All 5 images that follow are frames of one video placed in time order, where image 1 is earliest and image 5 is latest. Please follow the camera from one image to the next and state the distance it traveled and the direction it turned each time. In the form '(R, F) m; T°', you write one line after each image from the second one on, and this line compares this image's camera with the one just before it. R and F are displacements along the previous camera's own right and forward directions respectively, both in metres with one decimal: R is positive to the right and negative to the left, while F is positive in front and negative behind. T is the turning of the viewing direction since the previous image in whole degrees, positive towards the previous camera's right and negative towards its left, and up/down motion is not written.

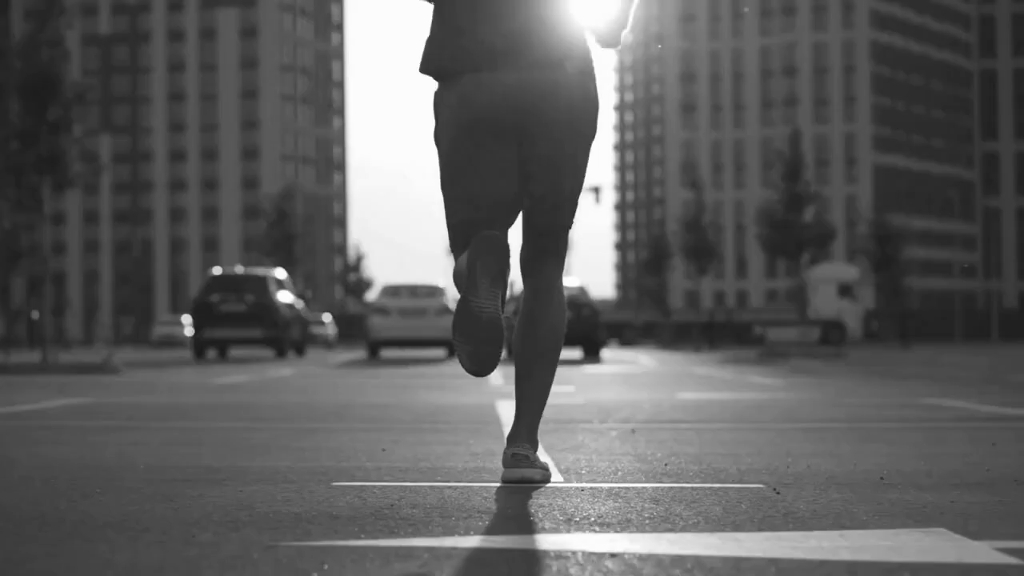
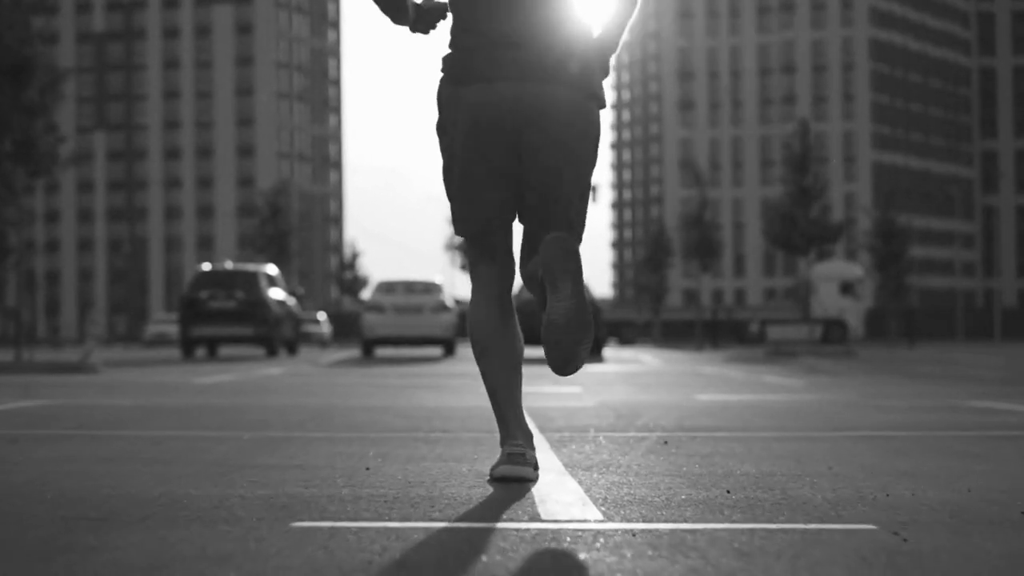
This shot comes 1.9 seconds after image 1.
(0.0, +0.8) m; 0°
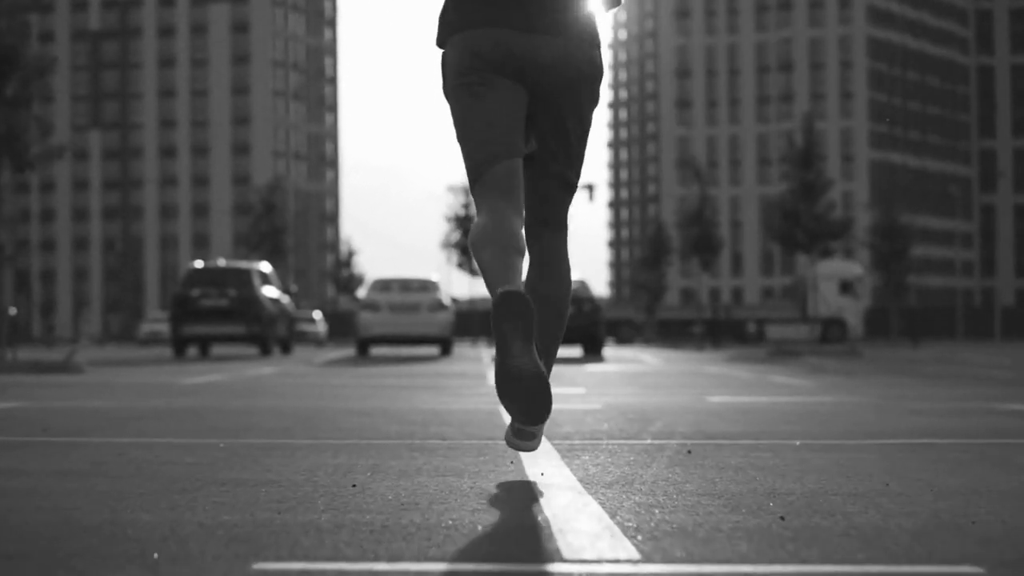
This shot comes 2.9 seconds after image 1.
(0.0, +0.5) m; 0°
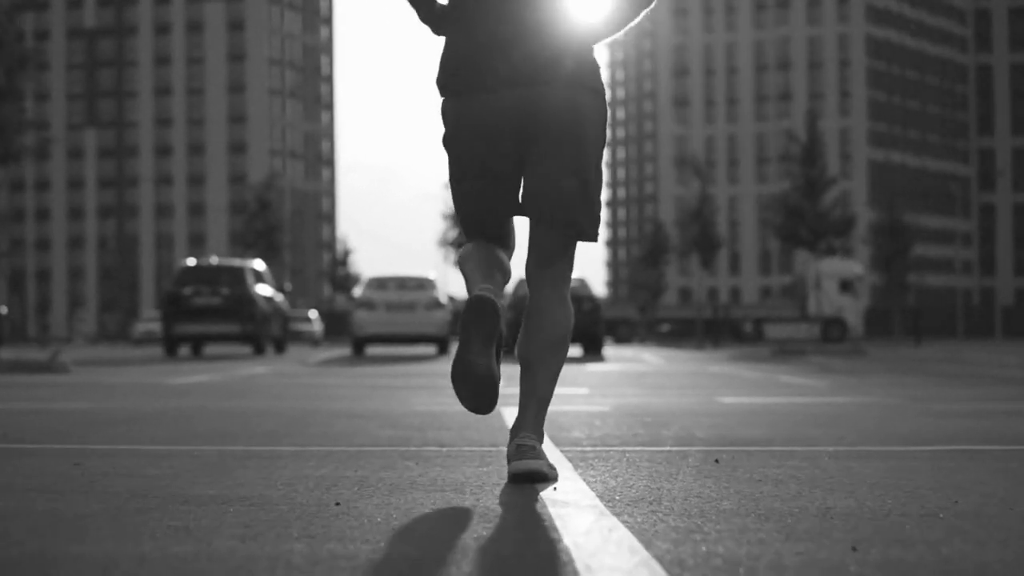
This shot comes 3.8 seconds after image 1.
(0.0, +0.4) m; 0°
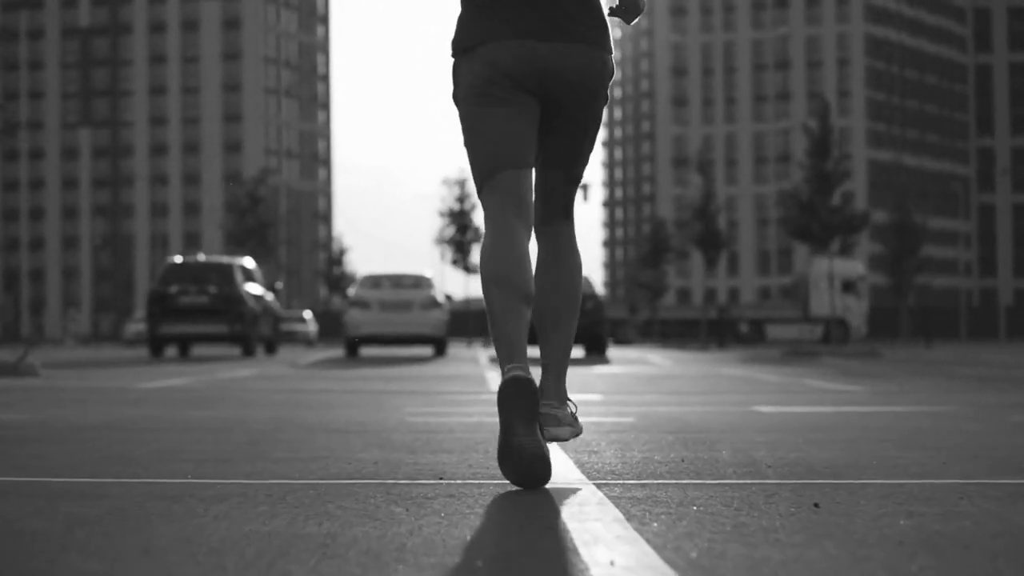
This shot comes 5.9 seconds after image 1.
(0.0, +1.0) m; 0°
